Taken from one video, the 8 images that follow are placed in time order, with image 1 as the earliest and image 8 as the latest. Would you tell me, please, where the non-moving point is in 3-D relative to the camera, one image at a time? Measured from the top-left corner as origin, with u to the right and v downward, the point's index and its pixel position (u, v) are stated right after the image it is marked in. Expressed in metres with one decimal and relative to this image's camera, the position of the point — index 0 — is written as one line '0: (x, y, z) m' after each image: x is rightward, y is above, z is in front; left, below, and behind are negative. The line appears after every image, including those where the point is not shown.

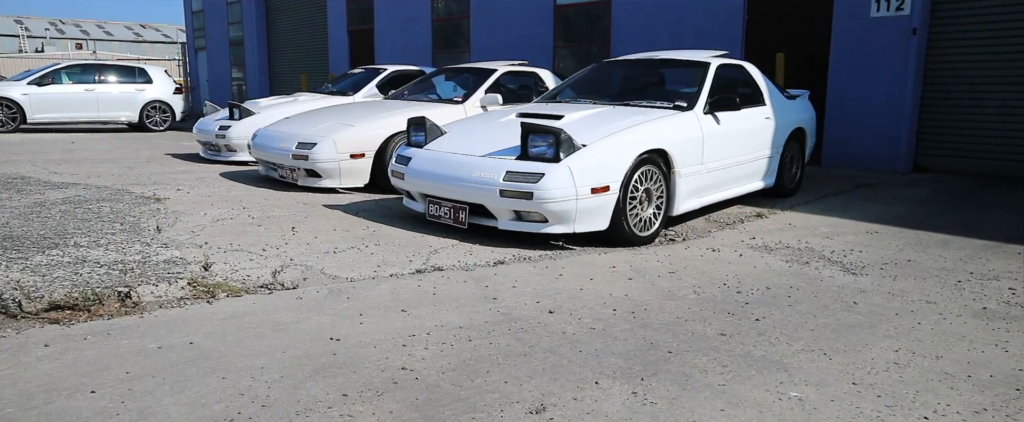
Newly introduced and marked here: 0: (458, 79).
0: (-0.6, +1.6, +8.5) m
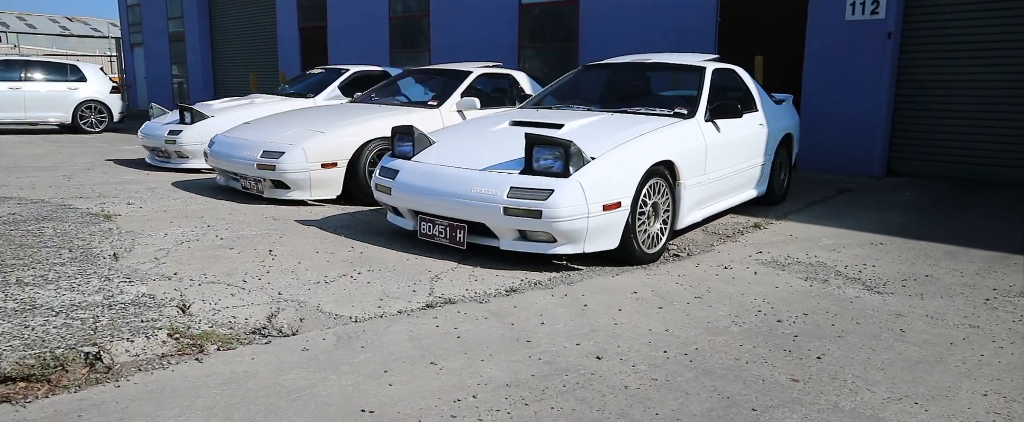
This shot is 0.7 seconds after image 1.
0: (-0.9, +1.5, +8.0) m
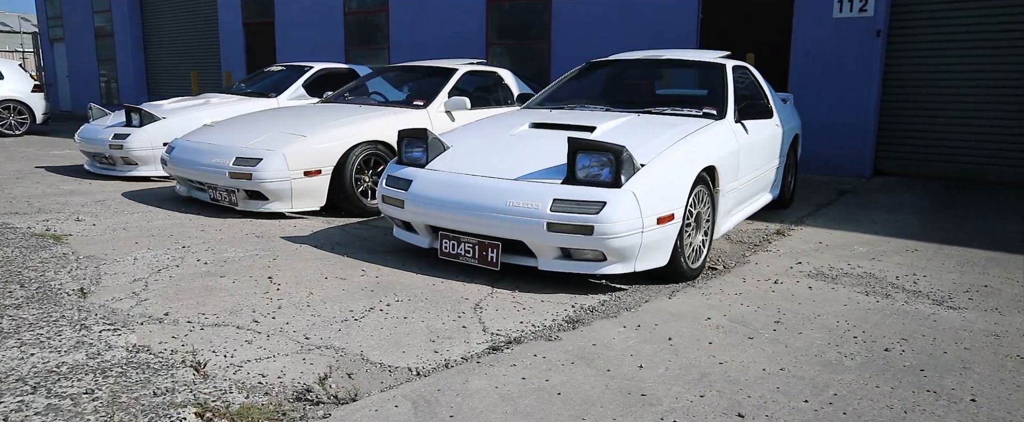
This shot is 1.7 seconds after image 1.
0: (-1.1, +1.4, +7.4) m
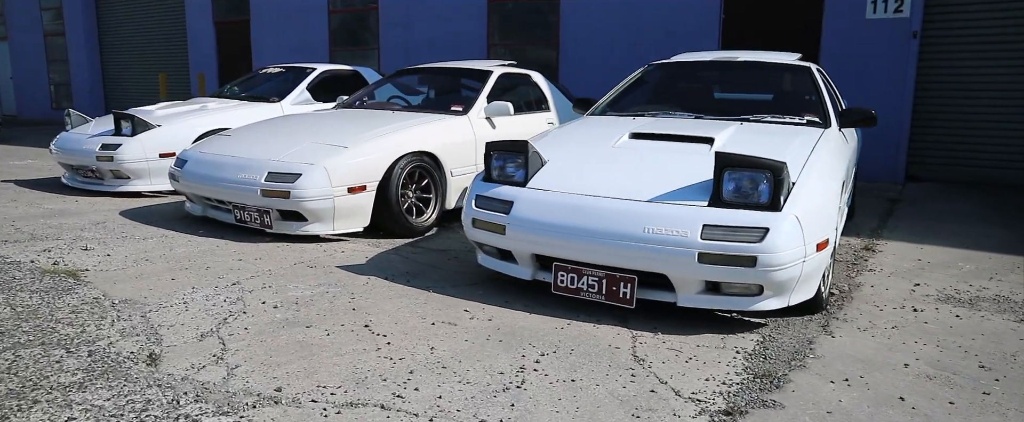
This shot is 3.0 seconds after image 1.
0: (-0.7, +1.3, +6.8) m
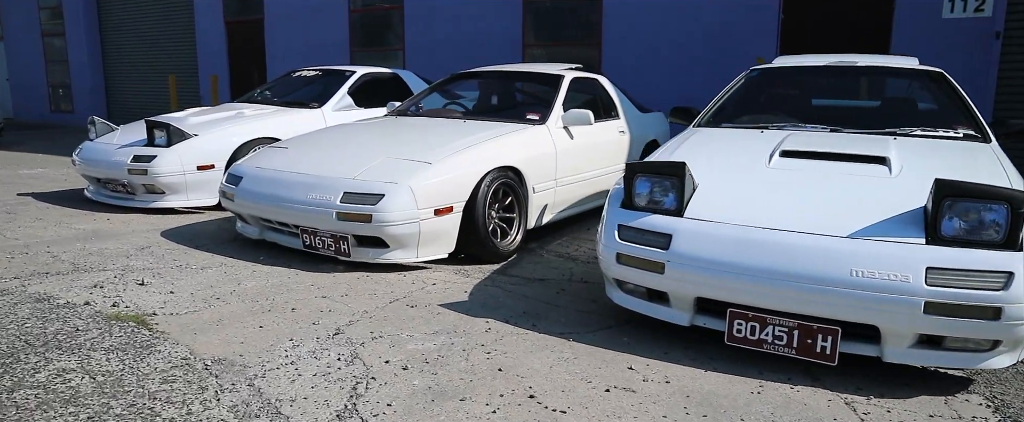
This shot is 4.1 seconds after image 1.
0: (-0.1, +1.1, +6.2) m
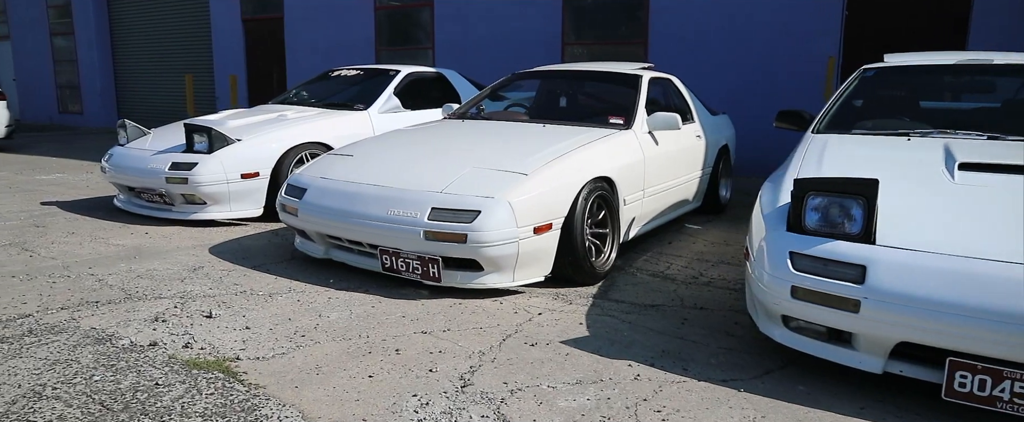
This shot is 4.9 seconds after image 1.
0: (+0.5, +1.0, +5.7) m
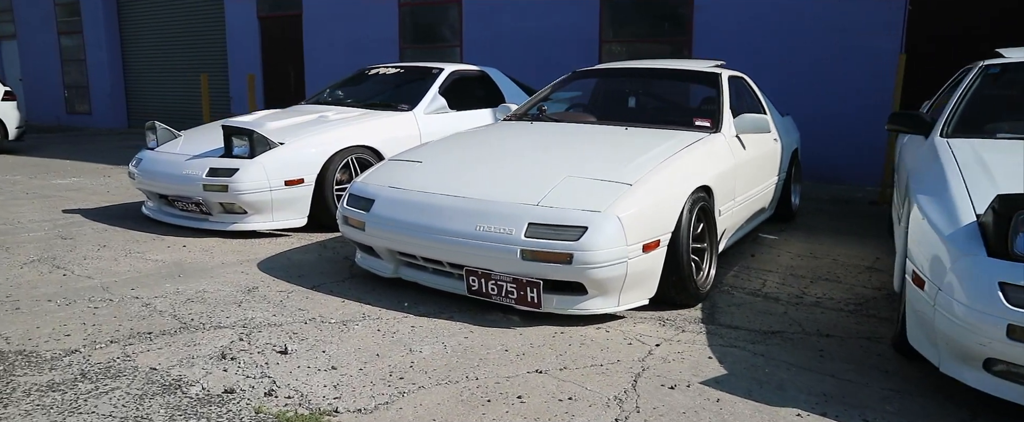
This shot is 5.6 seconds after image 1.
0: (+0.9, +0.9, +5.3) m
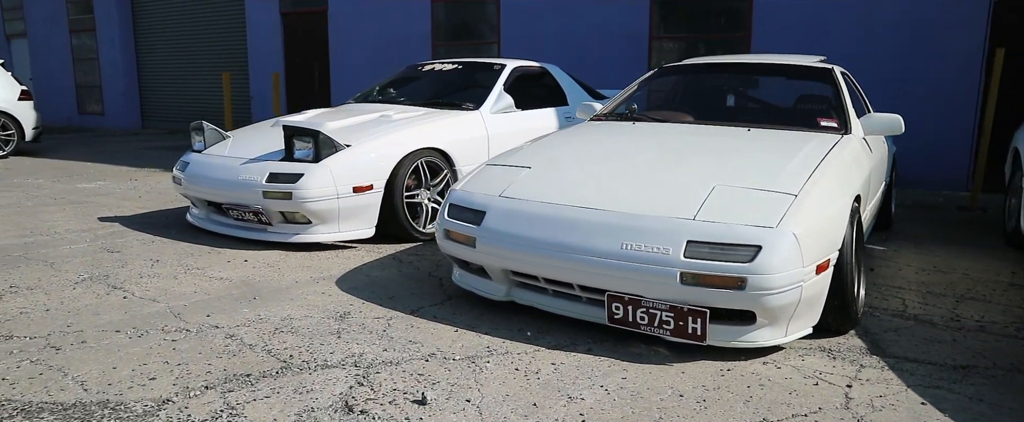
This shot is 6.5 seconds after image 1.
0: (+1.5, +0.9, +4.8) m
